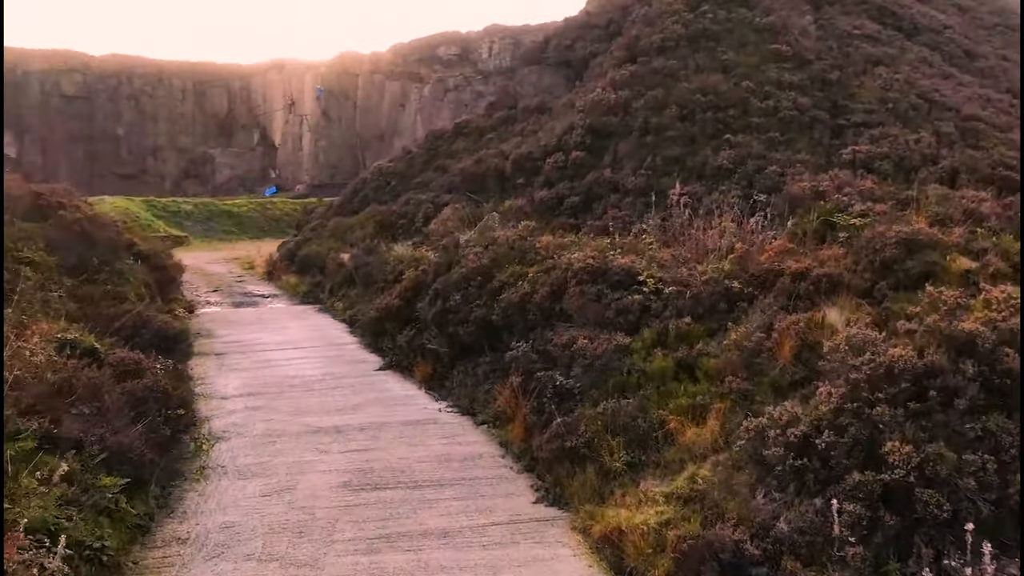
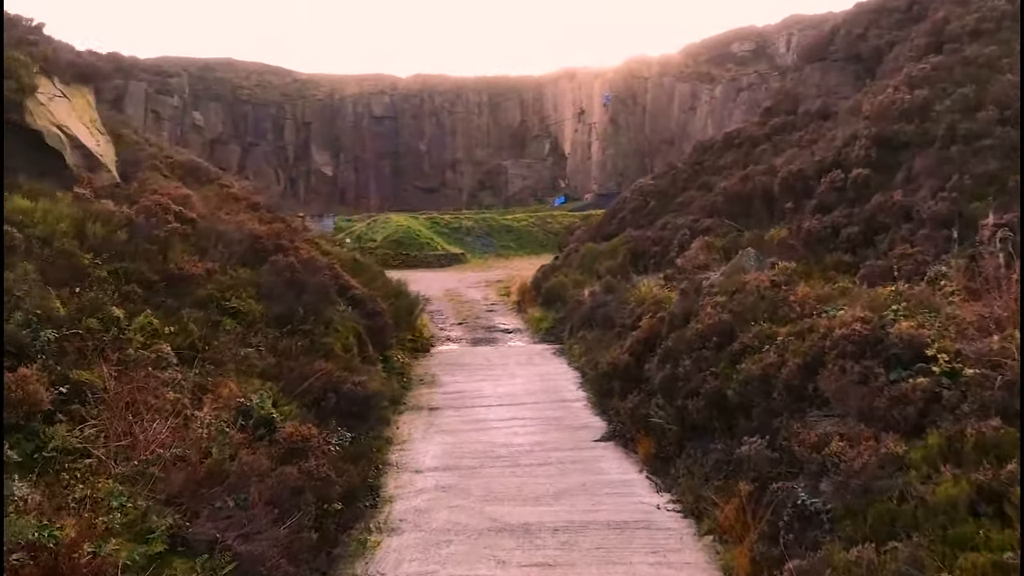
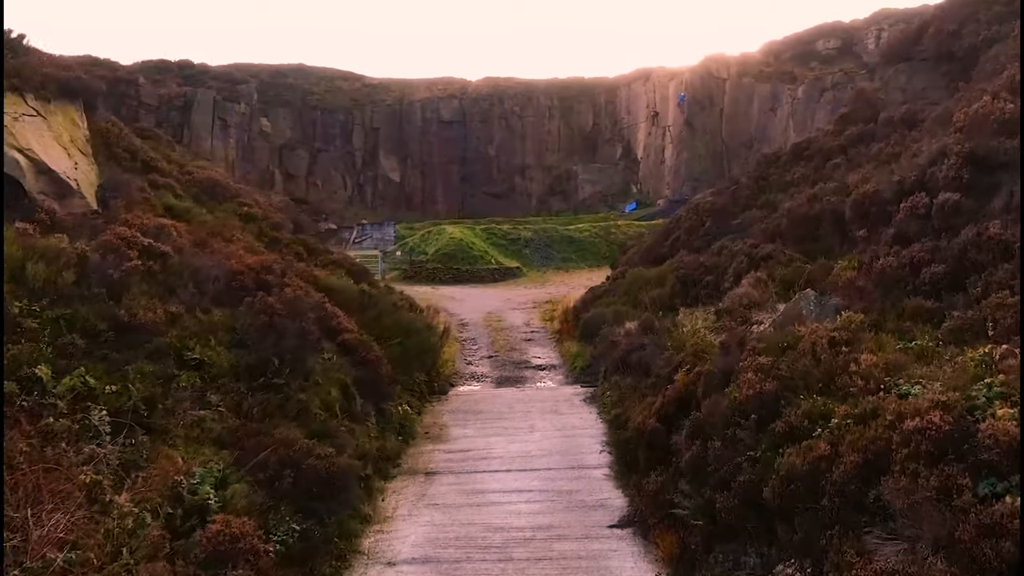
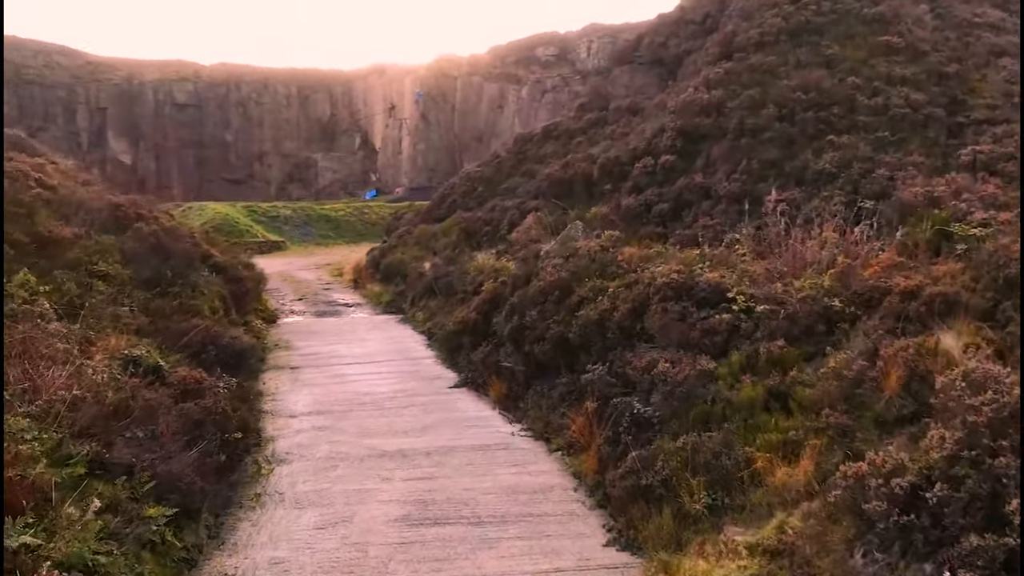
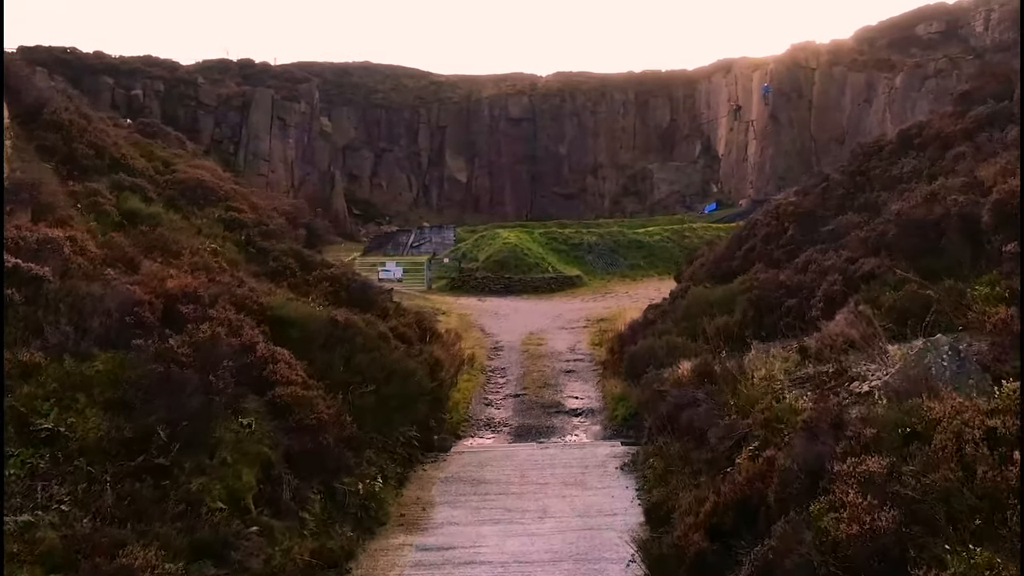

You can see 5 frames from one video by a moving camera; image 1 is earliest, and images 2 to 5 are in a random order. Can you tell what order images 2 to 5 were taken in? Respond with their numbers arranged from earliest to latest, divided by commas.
4, 2, 3, 5
